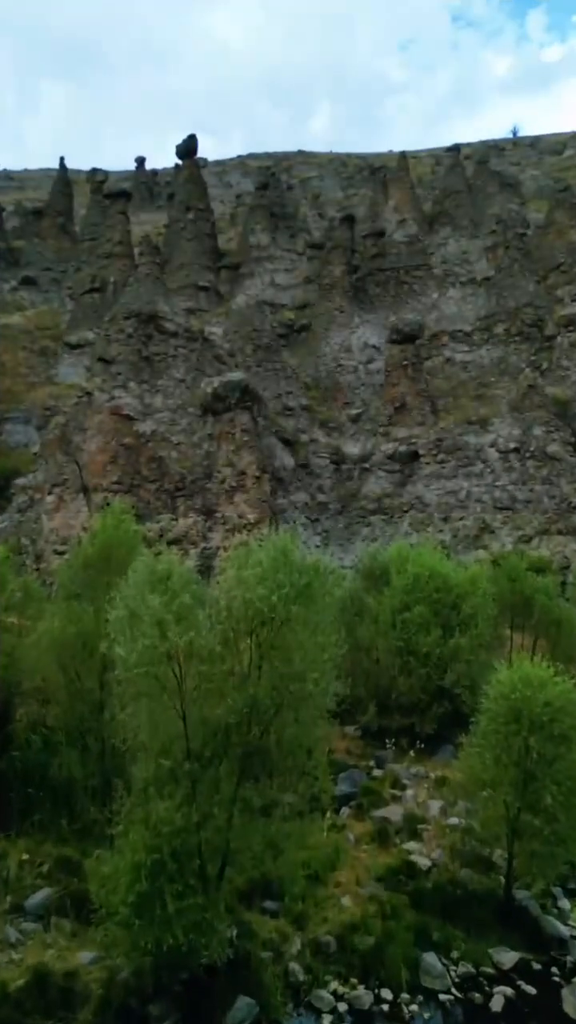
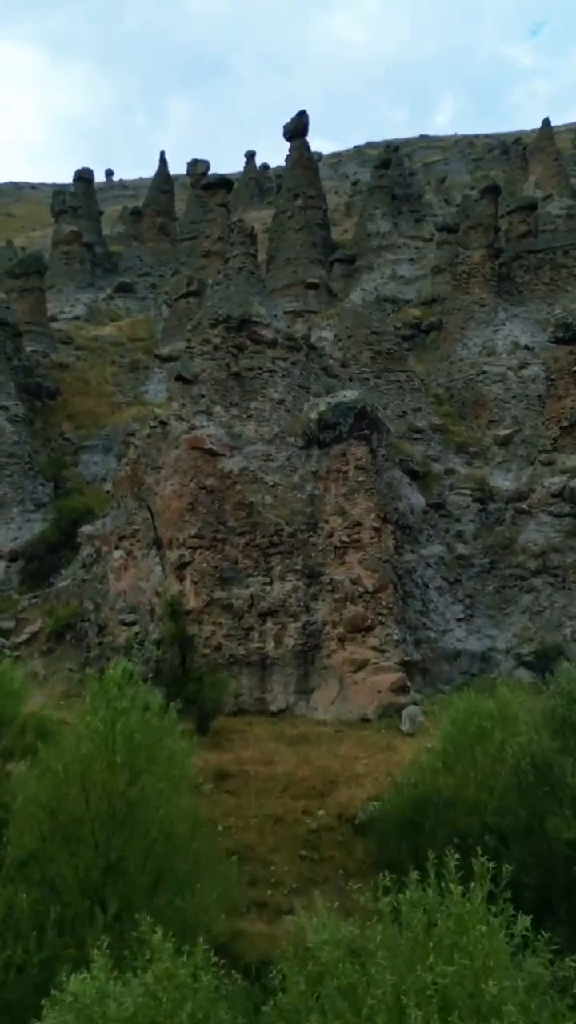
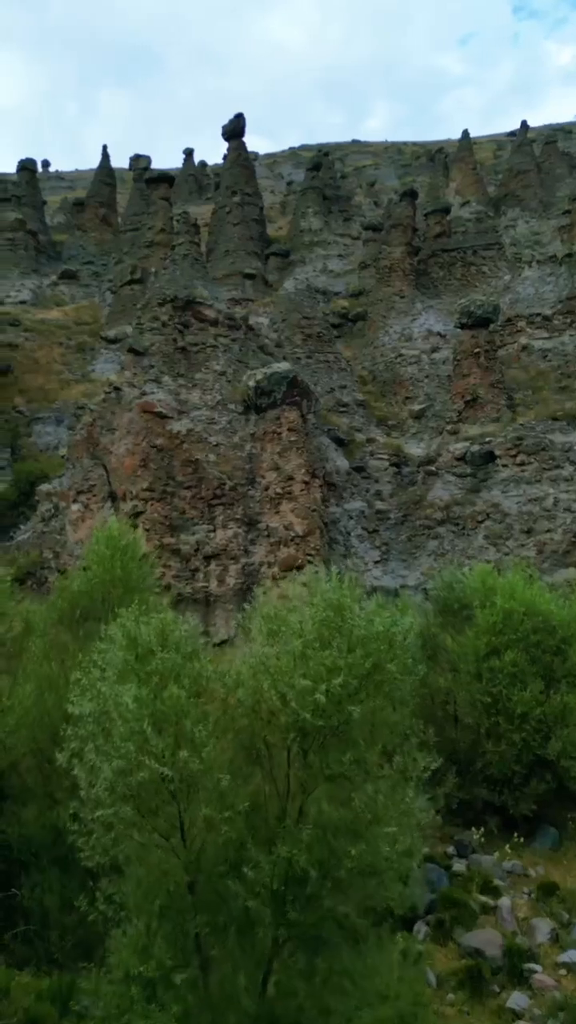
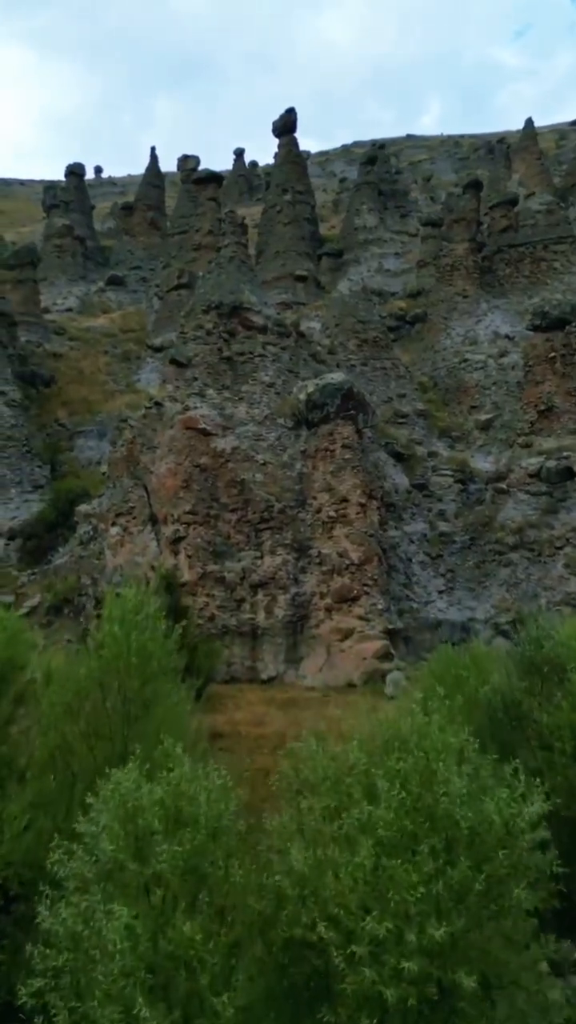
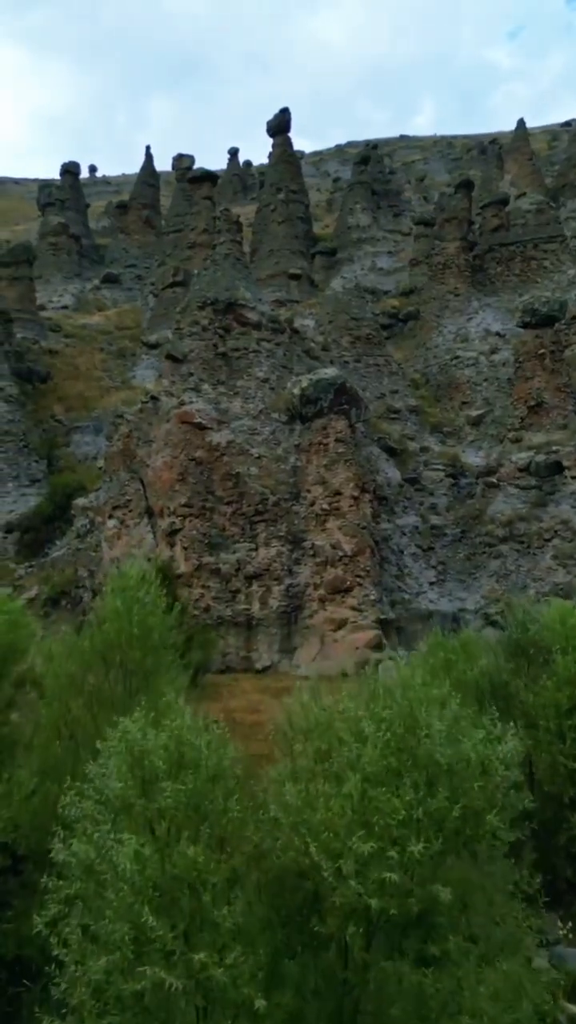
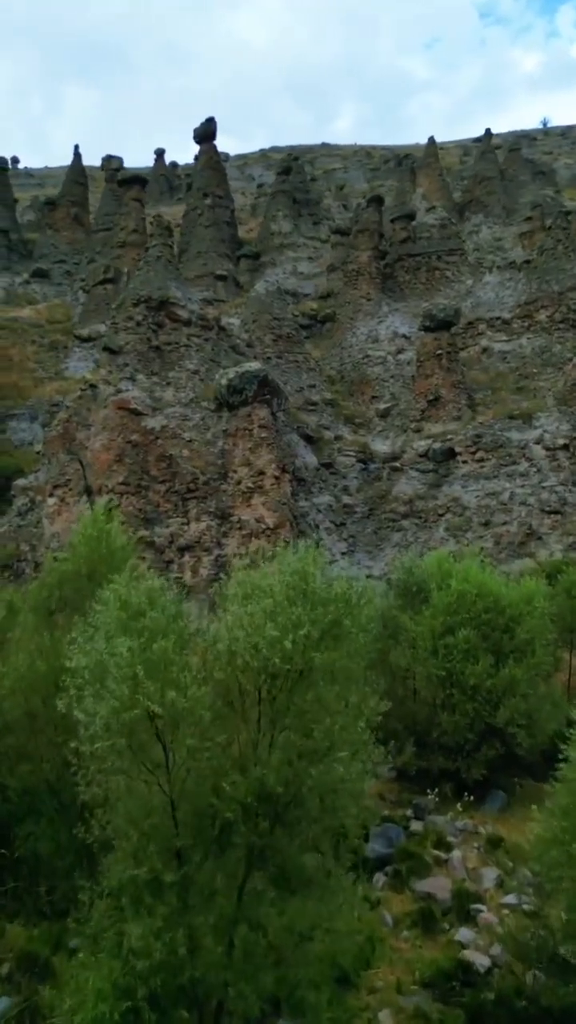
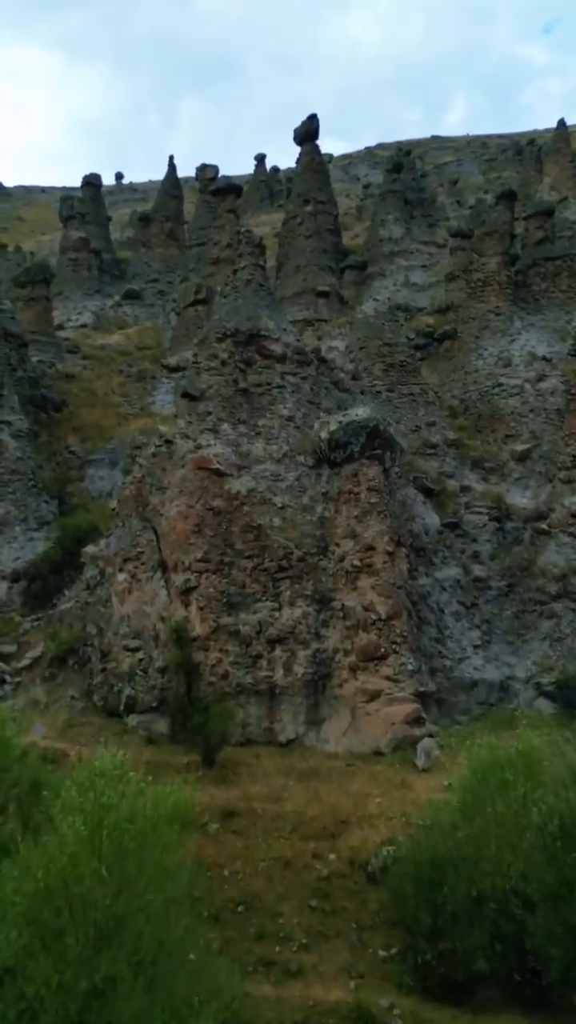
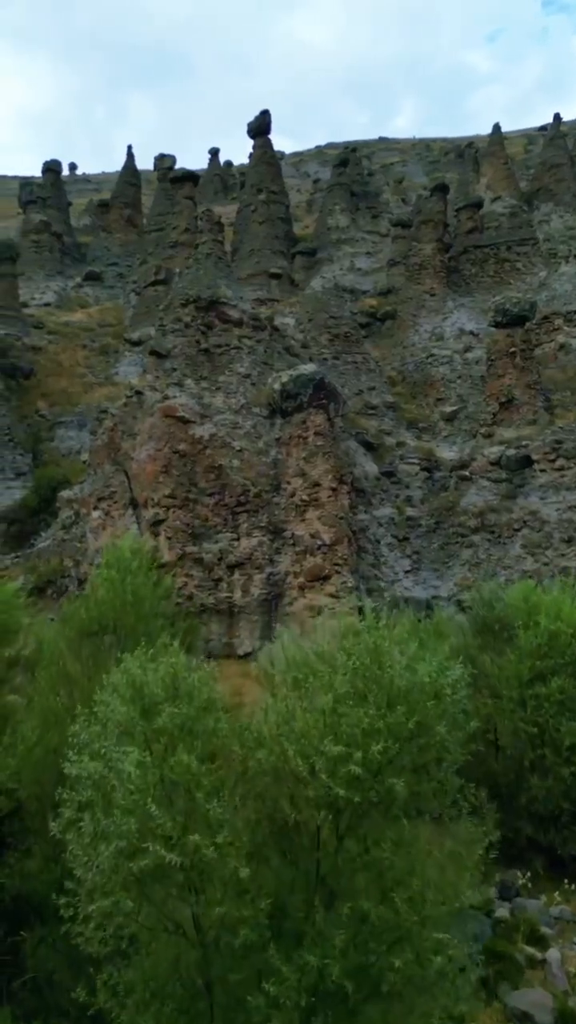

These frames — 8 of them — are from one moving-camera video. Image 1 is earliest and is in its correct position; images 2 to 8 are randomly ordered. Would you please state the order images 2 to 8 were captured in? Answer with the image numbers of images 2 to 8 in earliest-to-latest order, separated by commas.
6, 3, 8, 5, 4, 2, 7
